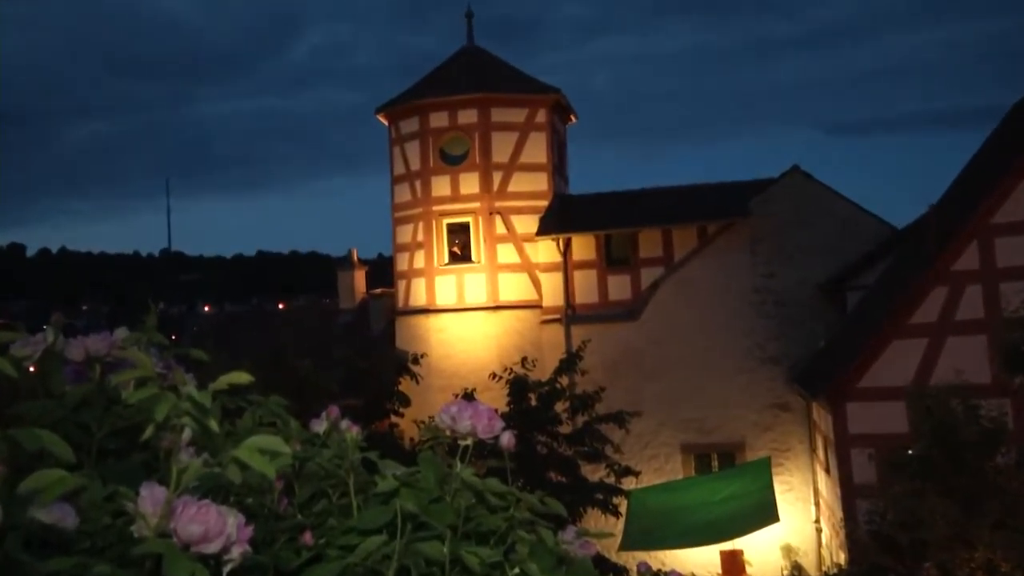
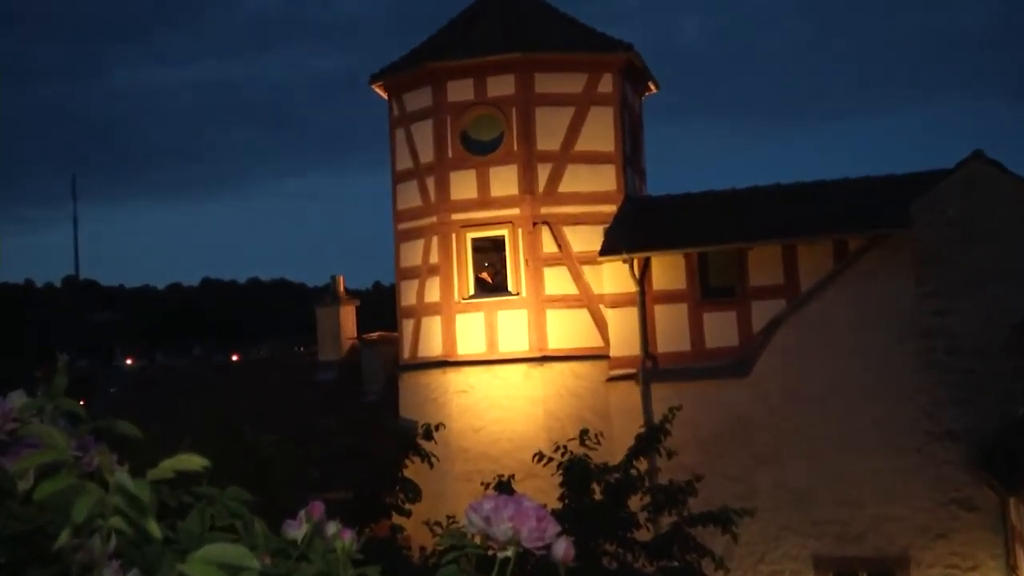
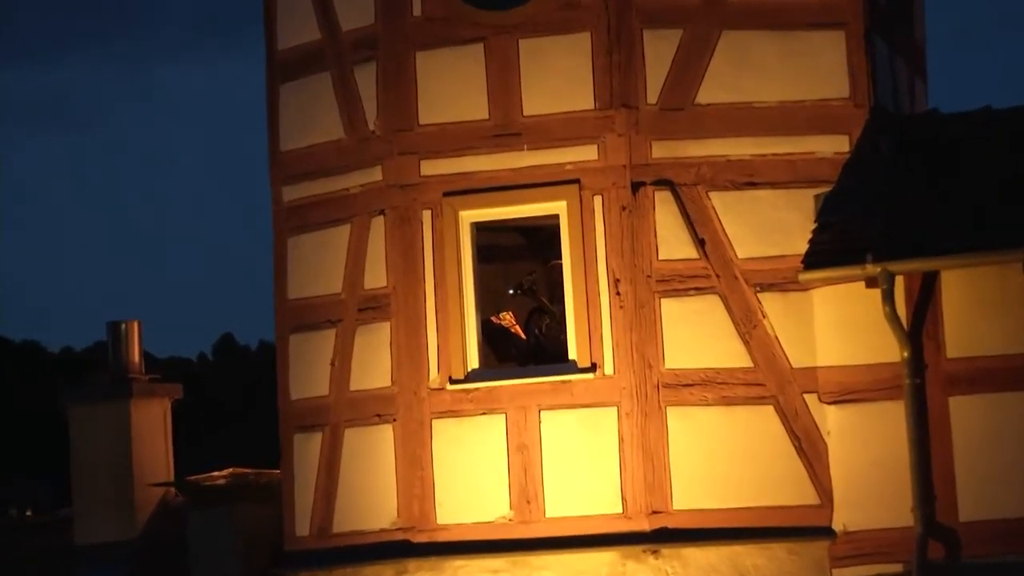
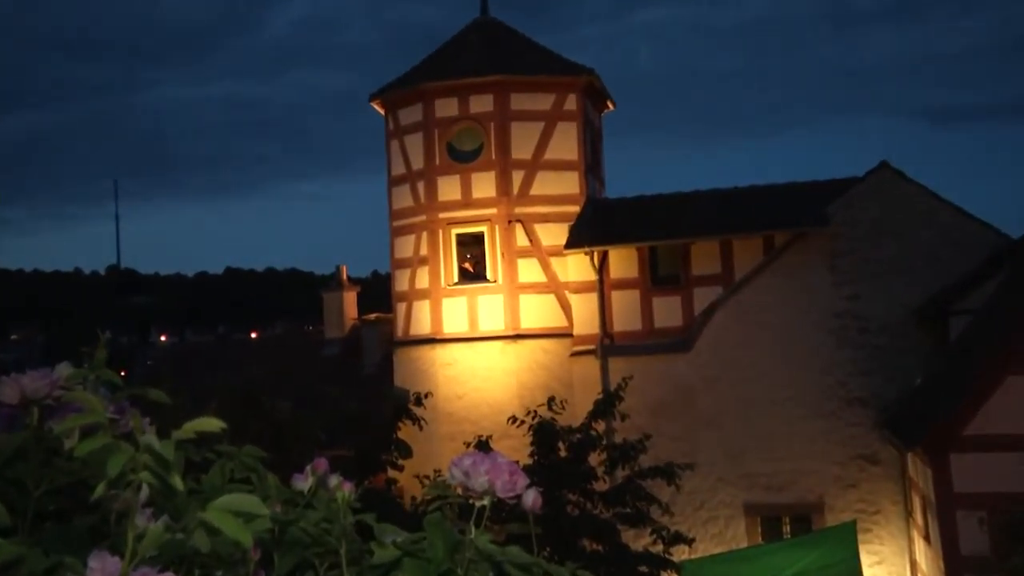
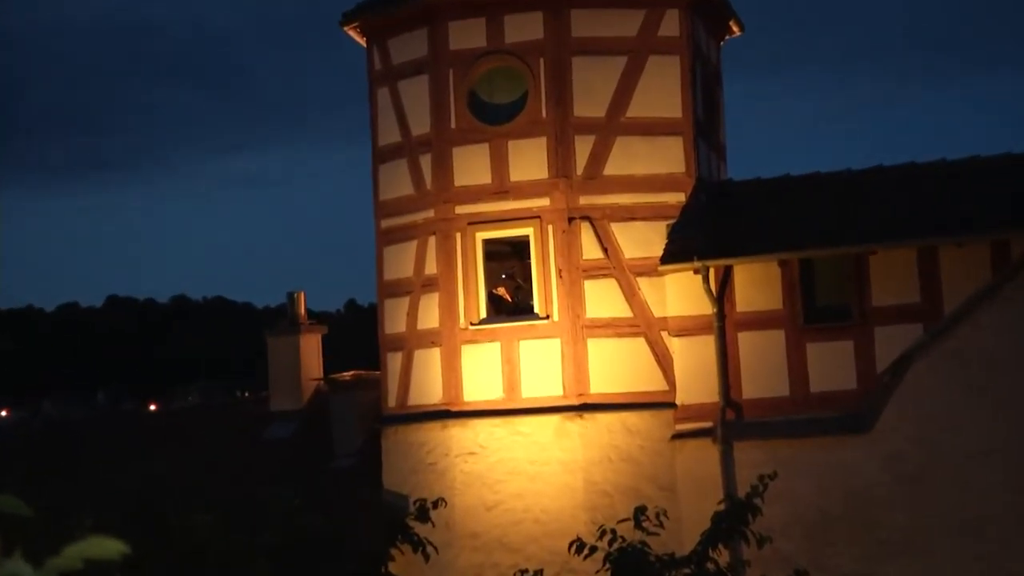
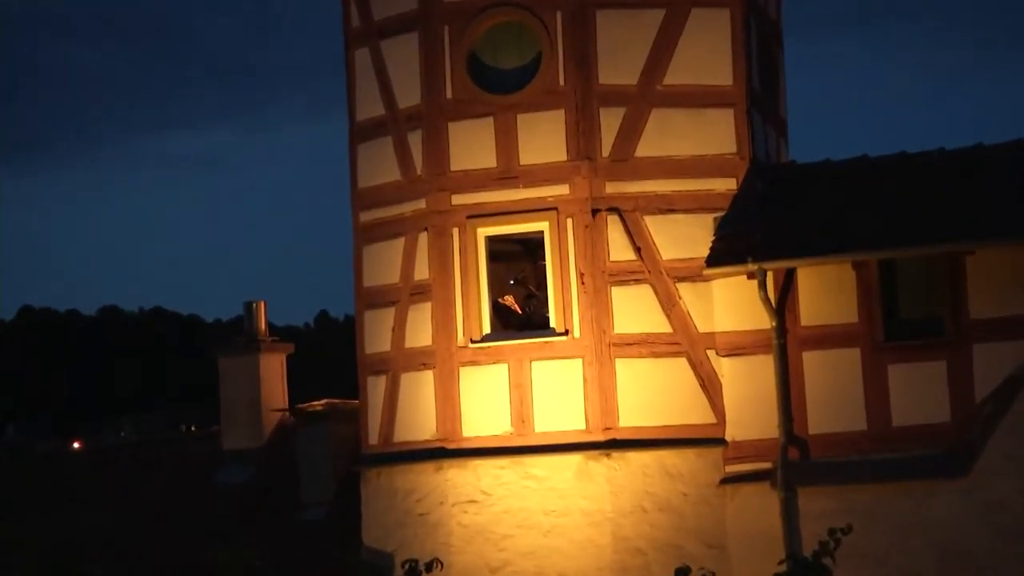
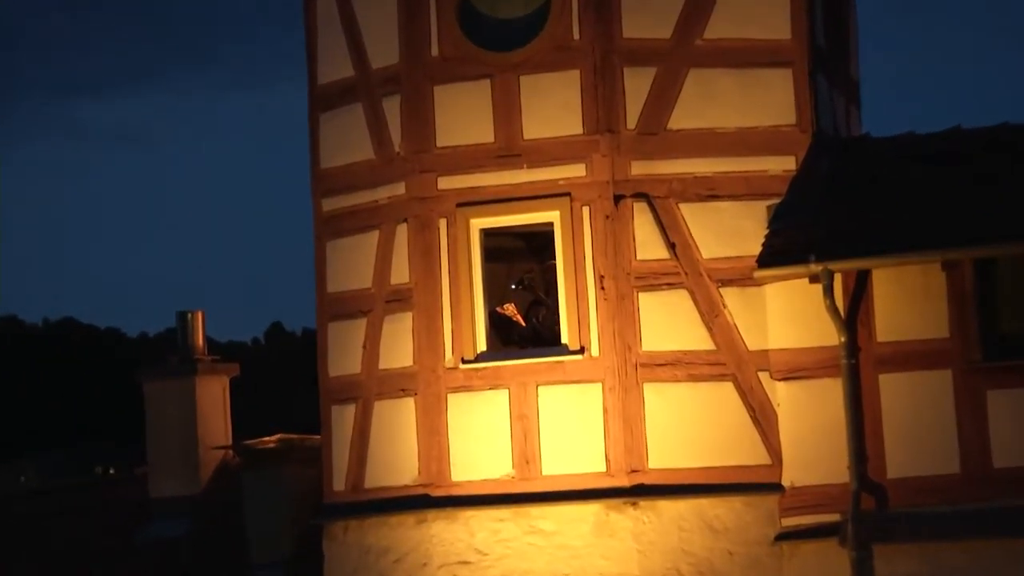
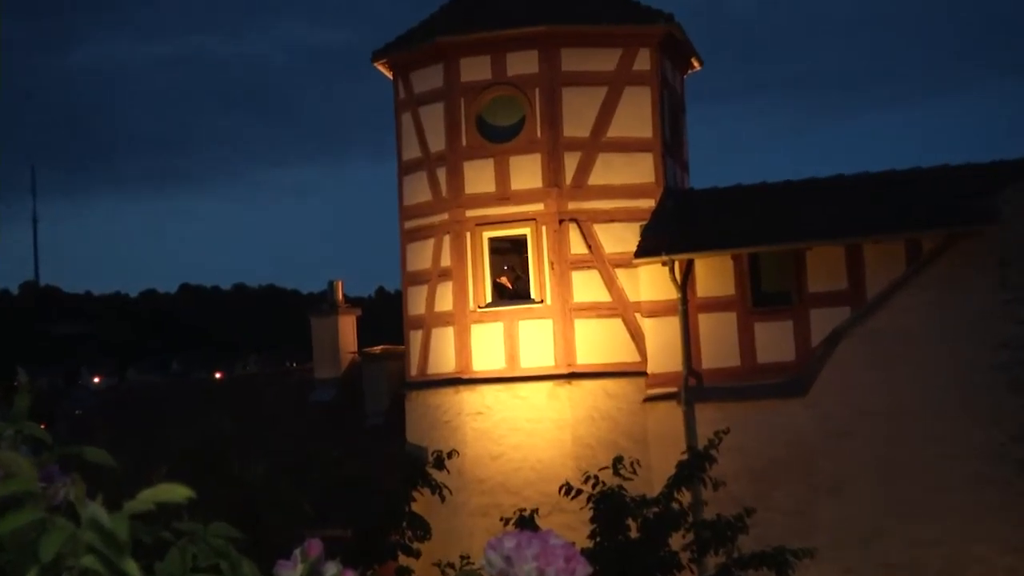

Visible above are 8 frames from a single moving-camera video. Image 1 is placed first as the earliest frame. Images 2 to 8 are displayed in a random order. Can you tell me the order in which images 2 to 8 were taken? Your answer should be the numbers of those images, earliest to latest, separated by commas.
4, 2, 8, 5, 6, 7, 3
